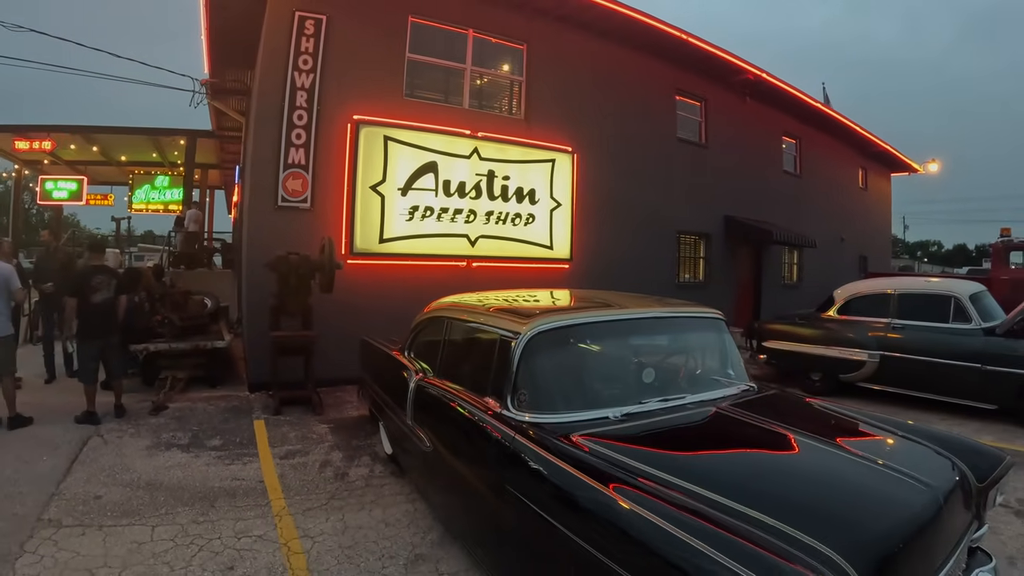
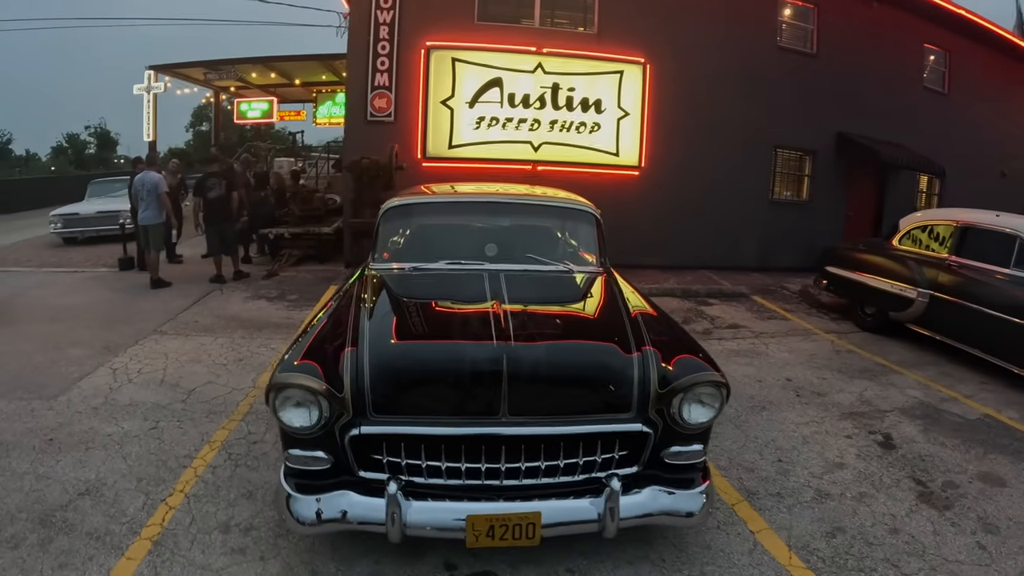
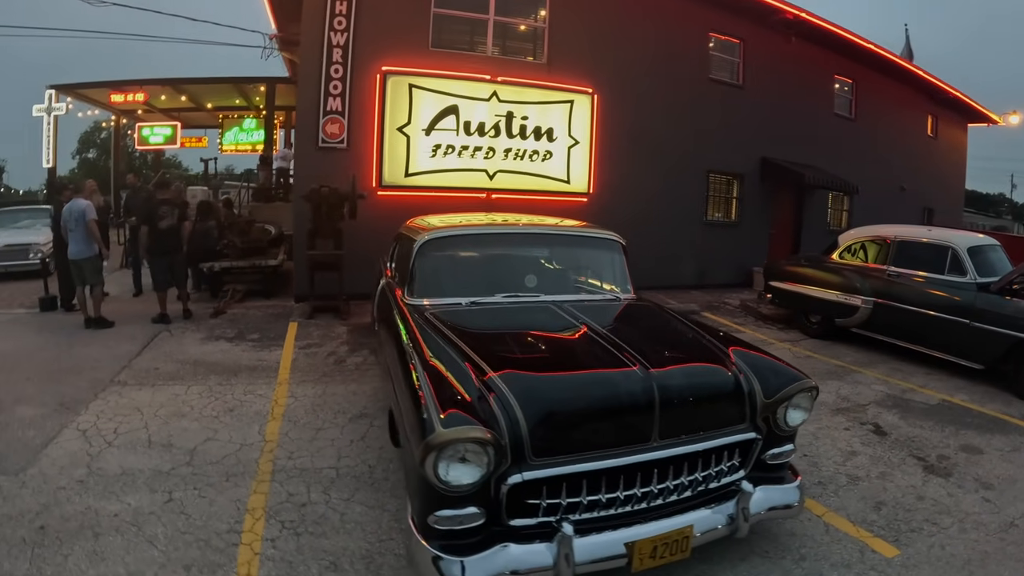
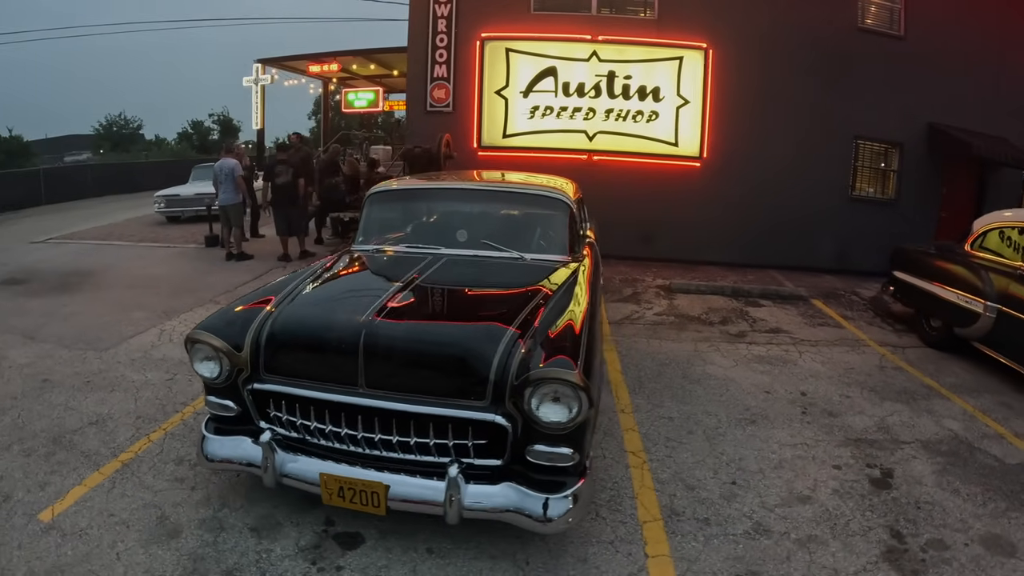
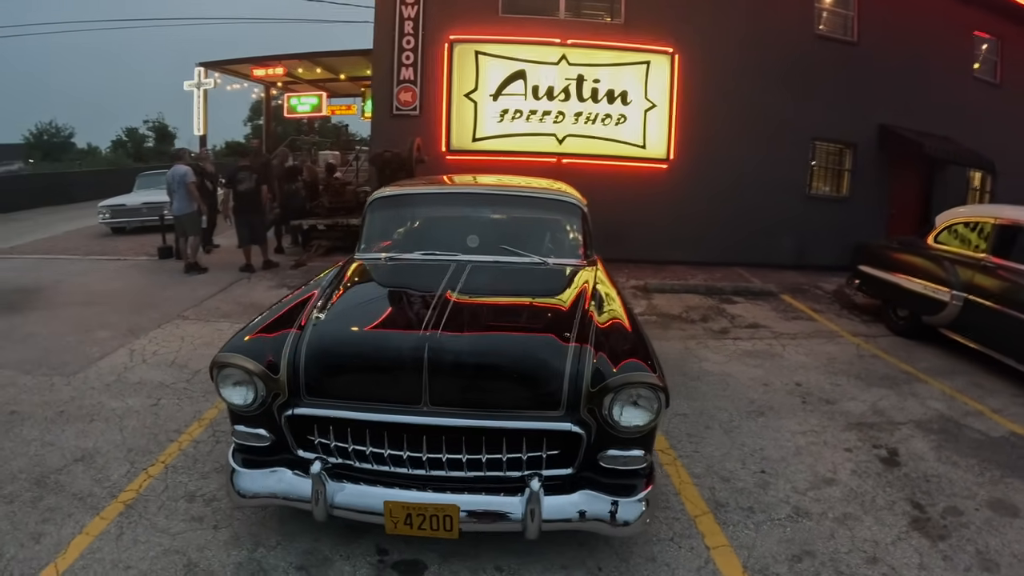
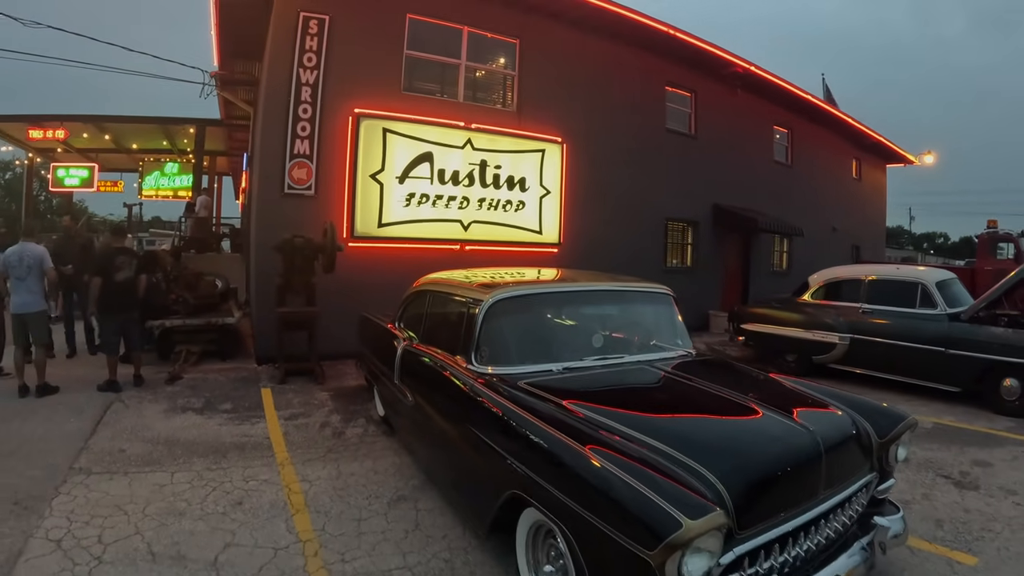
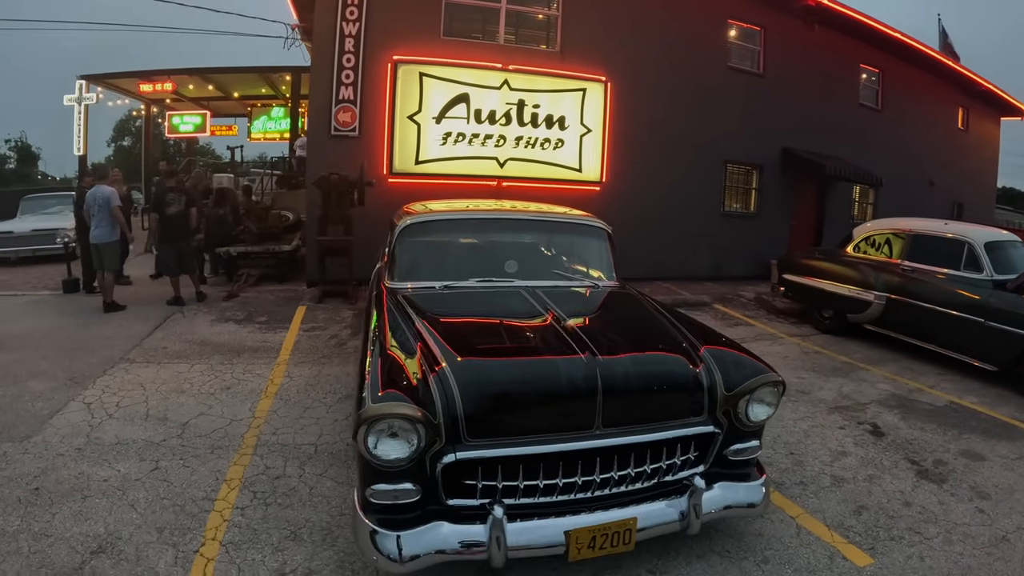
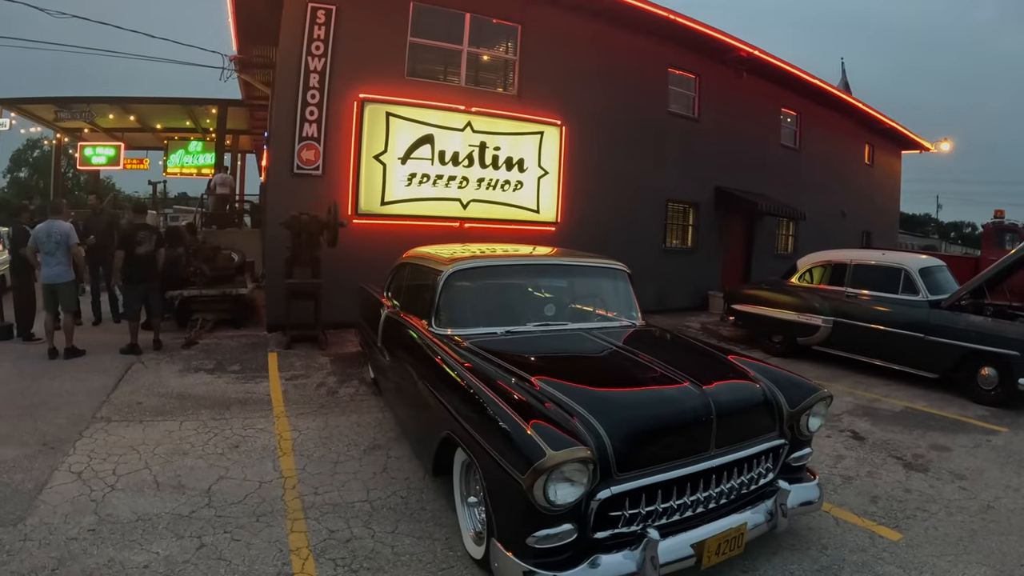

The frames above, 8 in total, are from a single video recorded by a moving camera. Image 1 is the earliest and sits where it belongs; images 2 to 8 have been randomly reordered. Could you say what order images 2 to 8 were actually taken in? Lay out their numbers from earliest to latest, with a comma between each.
6, 8, 3, 7, 2, 5, 4
